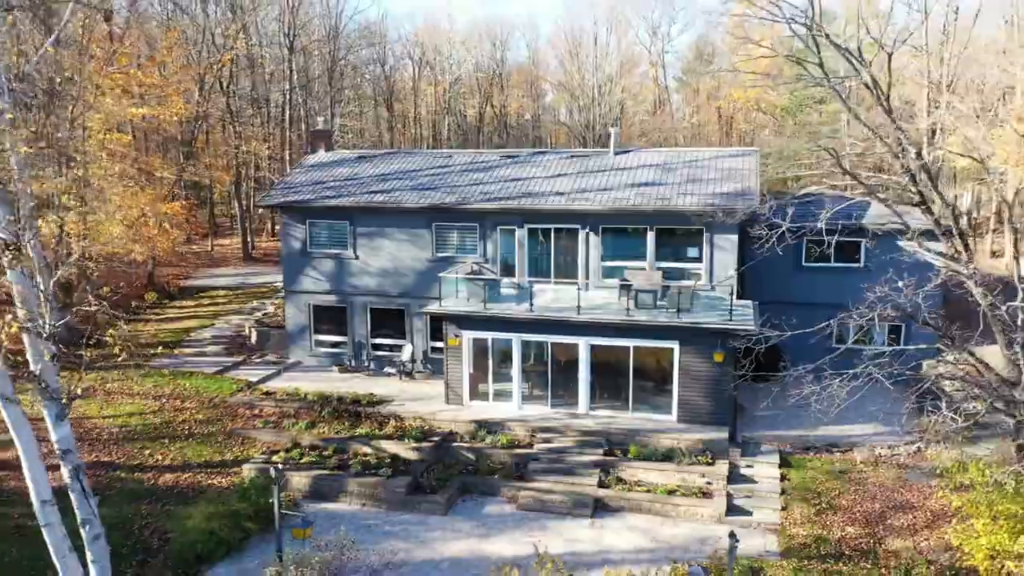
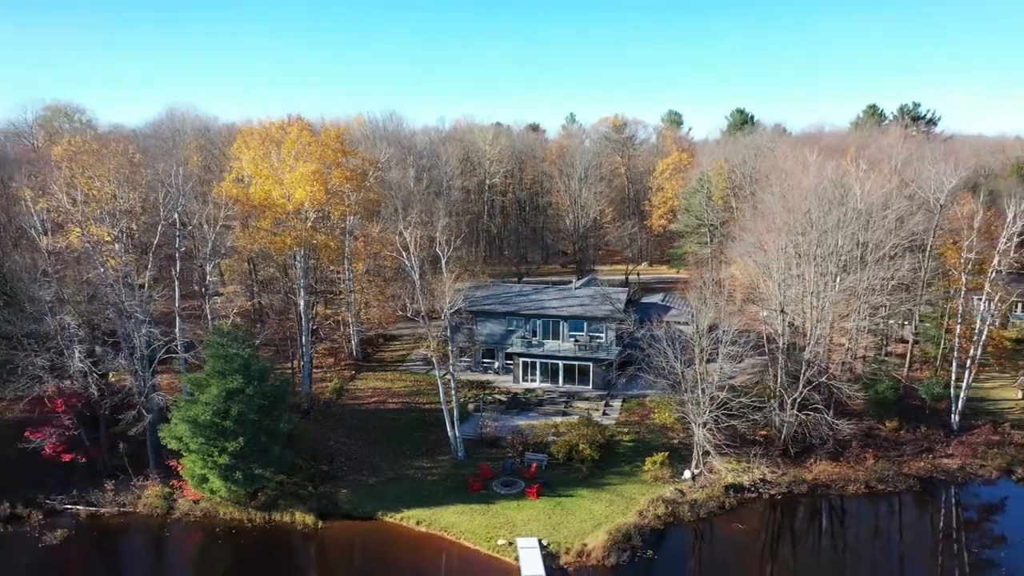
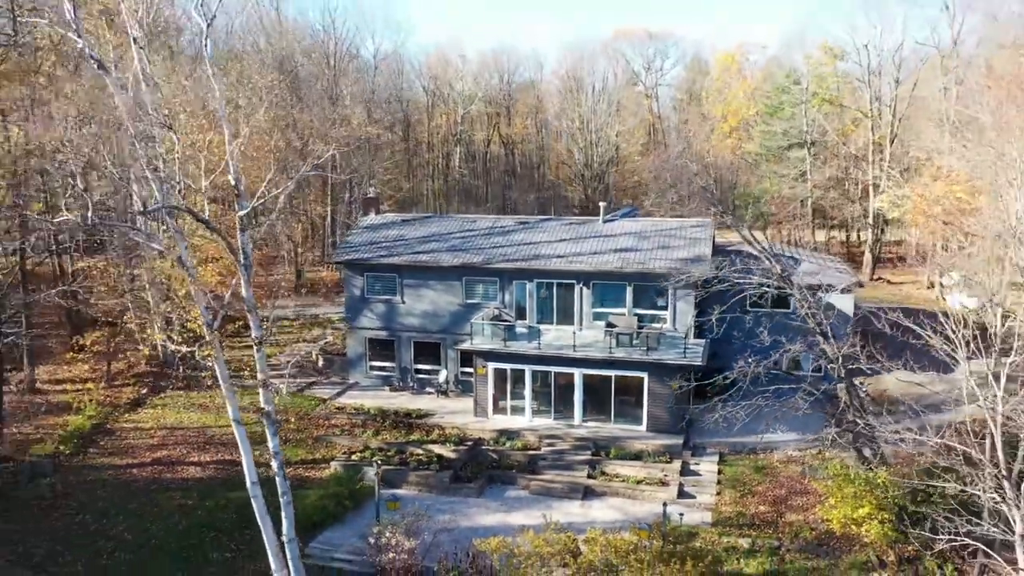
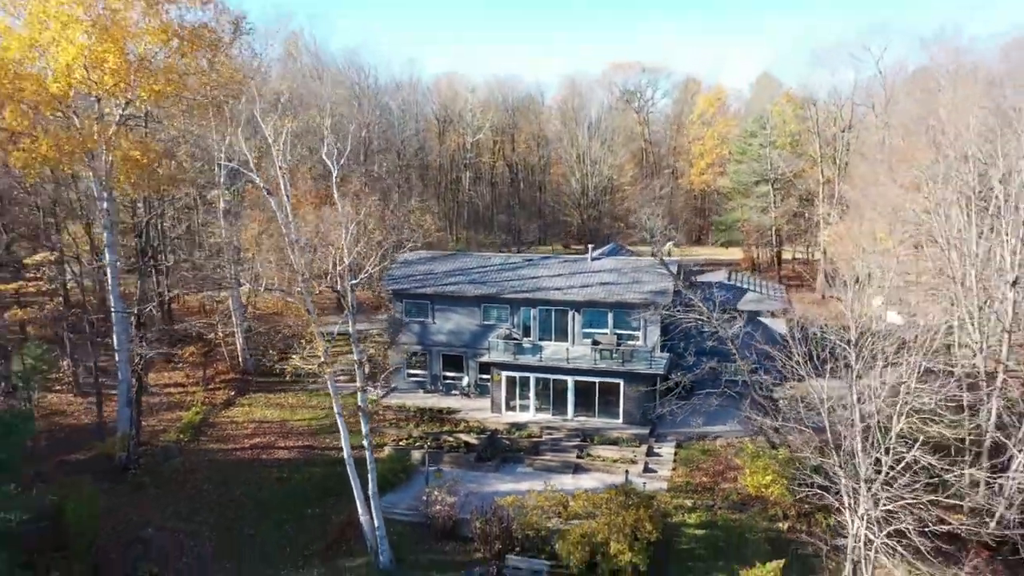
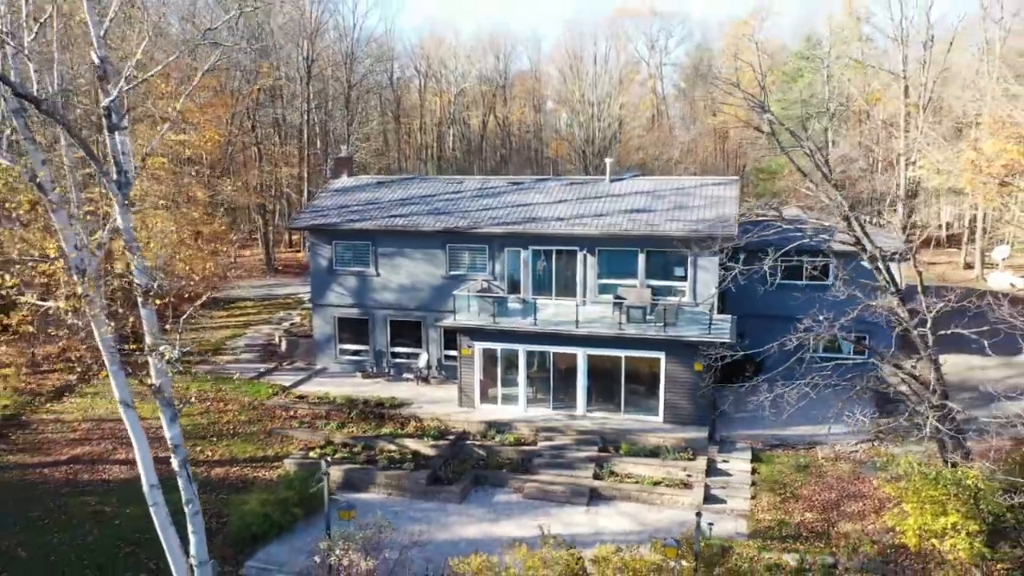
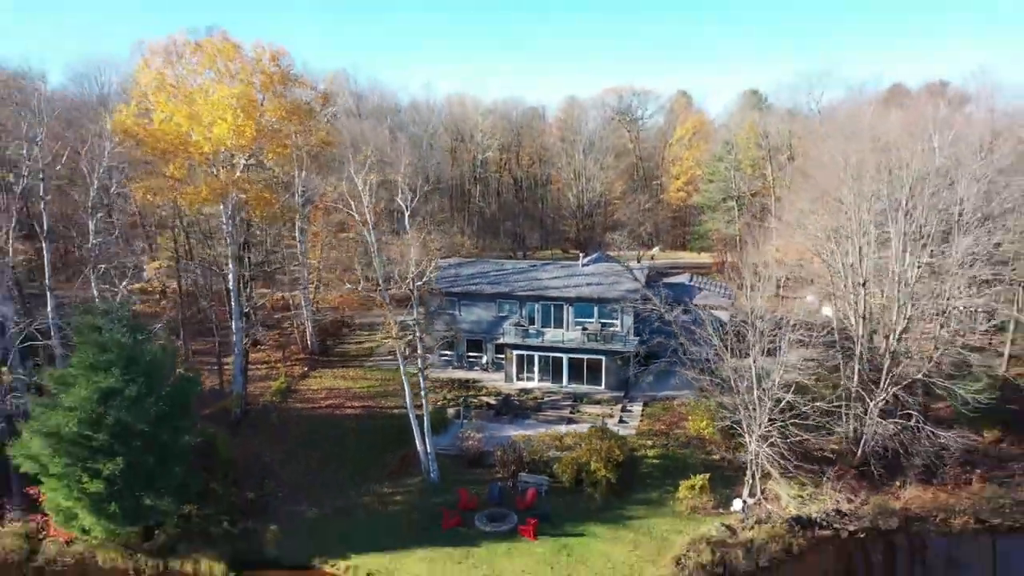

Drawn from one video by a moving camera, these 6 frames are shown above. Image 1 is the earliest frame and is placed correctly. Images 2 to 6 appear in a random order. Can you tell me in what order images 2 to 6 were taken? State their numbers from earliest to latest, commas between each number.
5, 3, 4, 6, 2
